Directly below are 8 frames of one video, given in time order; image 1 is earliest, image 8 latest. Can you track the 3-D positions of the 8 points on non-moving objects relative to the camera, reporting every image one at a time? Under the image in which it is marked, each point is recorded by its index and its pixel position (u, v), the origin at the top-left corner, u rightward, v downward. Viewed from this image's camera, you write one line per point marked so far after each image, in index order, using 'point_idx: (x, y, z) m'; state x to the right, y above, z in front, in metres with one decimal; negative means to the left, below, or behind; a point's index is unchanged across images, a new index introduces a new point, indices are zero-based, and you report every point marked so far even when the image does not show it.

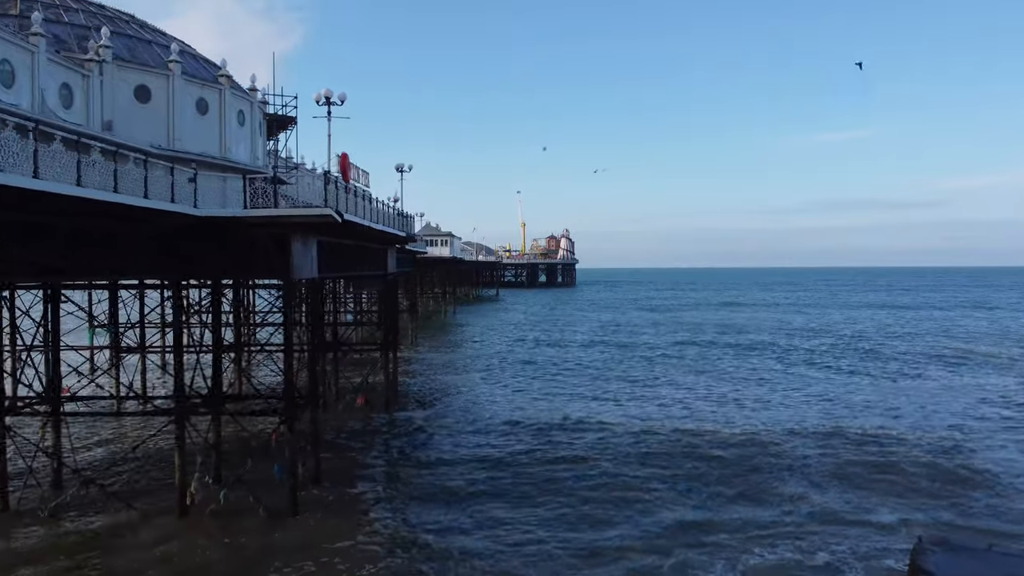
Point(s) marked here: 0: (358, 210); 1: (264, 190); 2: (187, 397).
0: (-3.6, +1.8, +17.6) m
1: (-4.2, +1.7, +12.2) m
2: (-5.6, -1.9, +12.5) m
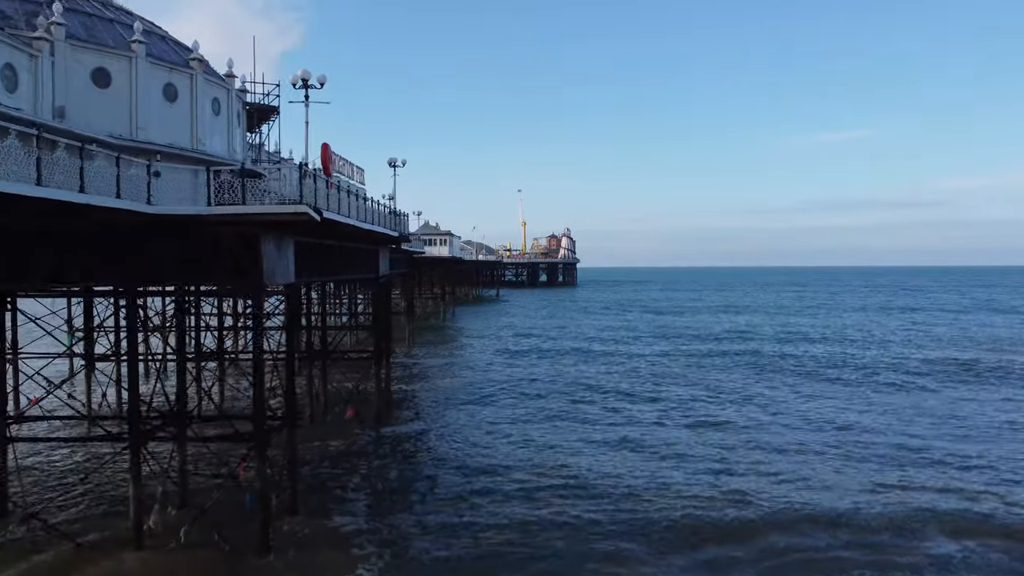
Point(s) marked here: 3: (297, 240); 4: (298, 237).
0: (-3.6, +1.7, +16.1) m
1: (-4.2, +1.5, +10.7) m
2: (-5.6, -2.0, +11.1) m
3: (-3.7, +0.8, +12.4) m
4: (-3.7, +0.9, +12.3) m
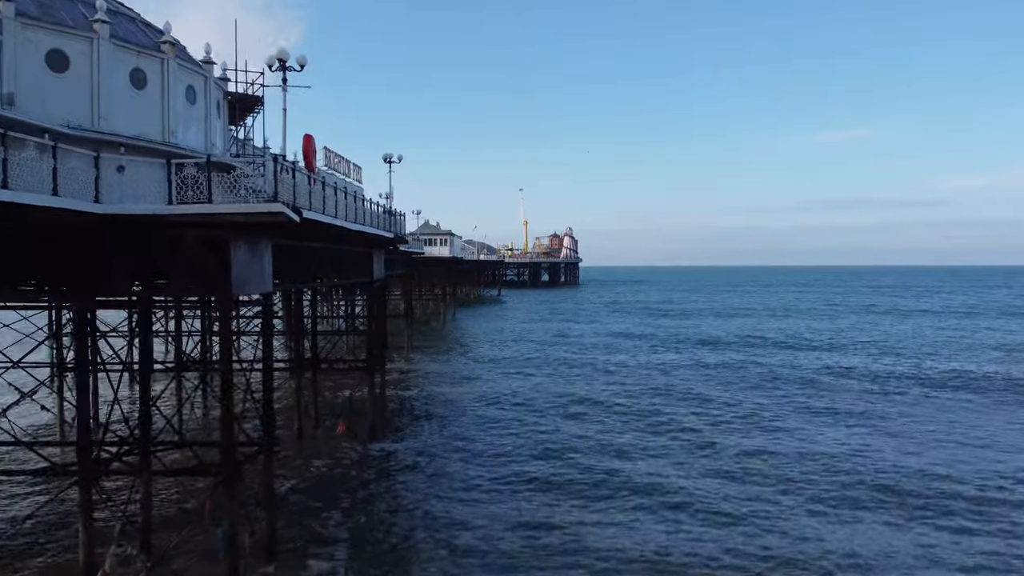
0: (-3.5, +1.6, +14.7) m
1: (-4.1, +1.4, +9.3) m
2: (-5.5, -2.1, +9.7) m
3: (-3.6, +0.7, +11.0) m
4: (-3.6, +0.7, +10.9) m
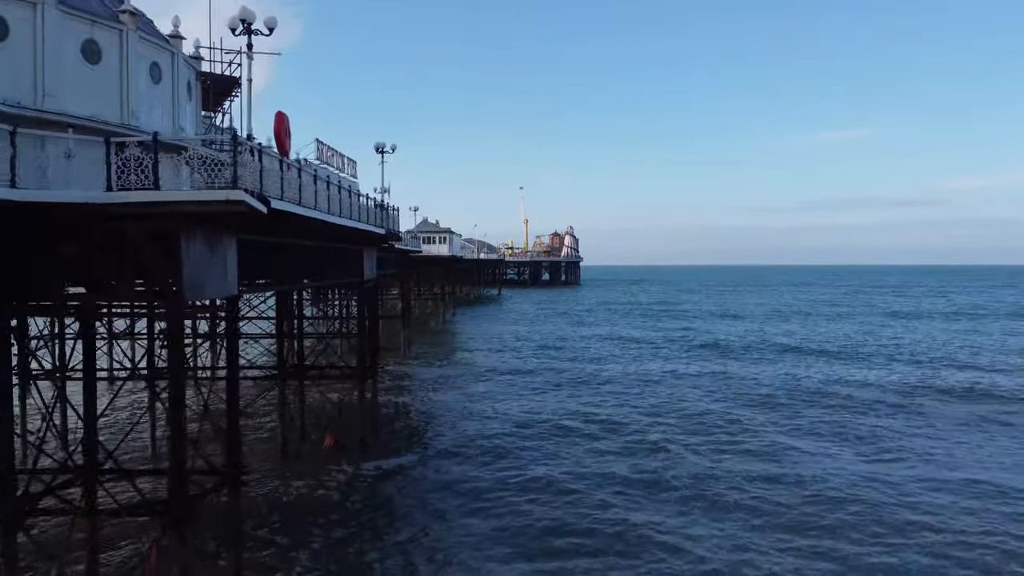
0: (-3.4, +1.6, +13.2) m
1: (-4.0, +1.4, +7.8) m
2: (-5.5, -2.1, +8.2) m
3: (-3.6, +0.7, +9.5) m
4: (-3.5, +0.7, +9.4) m
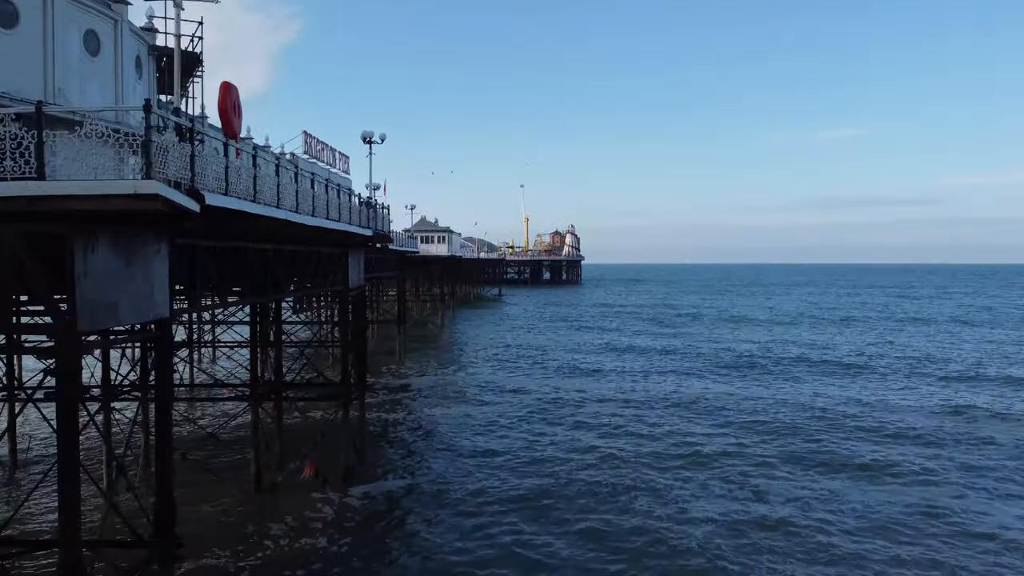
0: (-3.3, +1.4, +11.2) m
1: (-3.9, +1.2, +5.8) m
2: (-5.4, -2.3, +6.2) m
3: (-3.5, +0.5, +7.4) m
4: (-3.4, +0.5, +7.3) m
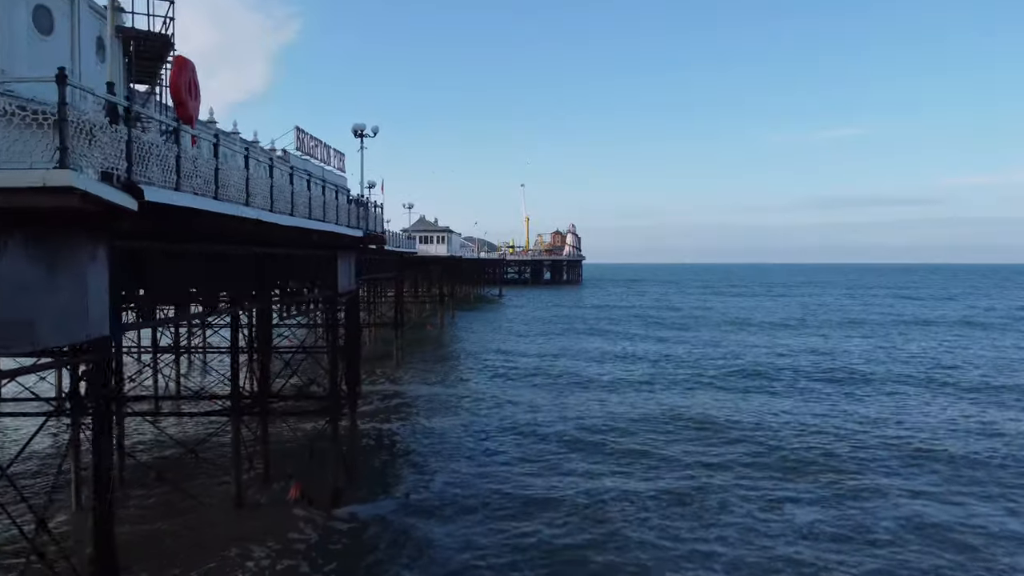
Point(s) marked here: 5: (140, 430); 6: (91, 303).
0: (-3.3, +1.3, +10.0) m
1: (-3.9, +1.1, +4.7) m
2: (-5.3, -2.5, +5.0) m
3: (-3.4, +0.4, +6.3) m
4: (-3.3, +0.4, +6.2) m
5: (-8.3, -3.2, +16.2) m
6: (-3.3, -0.1, +5.7) m
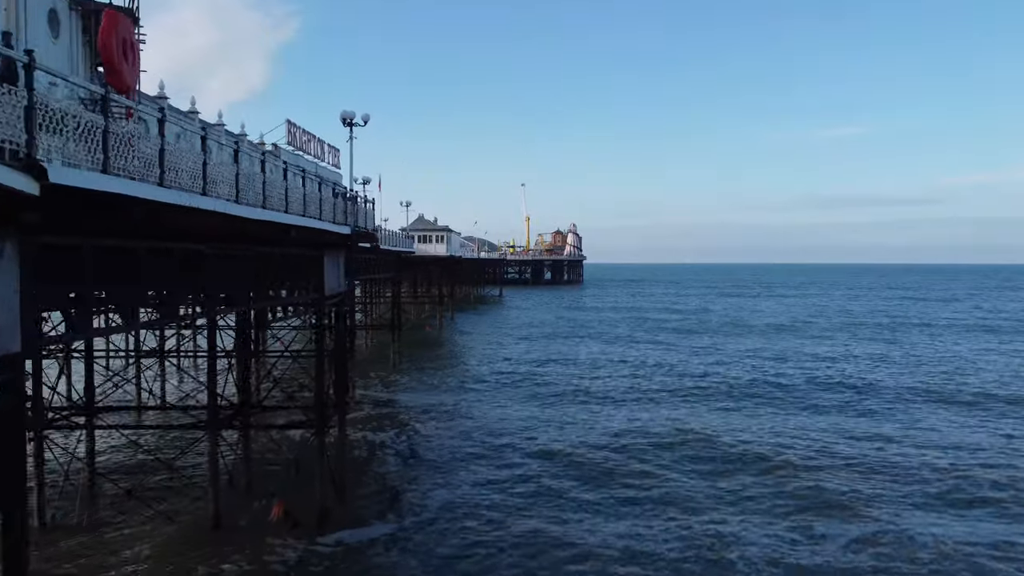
0: (-3.2, +1.2, +8.9) m
1: (-3.8, +1.0, +3.5) m
2: (-5.3, -2.5, +3.9) m
3: (-3.4, +0.3, +5.2) m
4: (-3.3, +0.4, +5.1) m
5: (-8.3, -3.2, +15.0) m
6: (-3.3, -0.2, +4.6) m
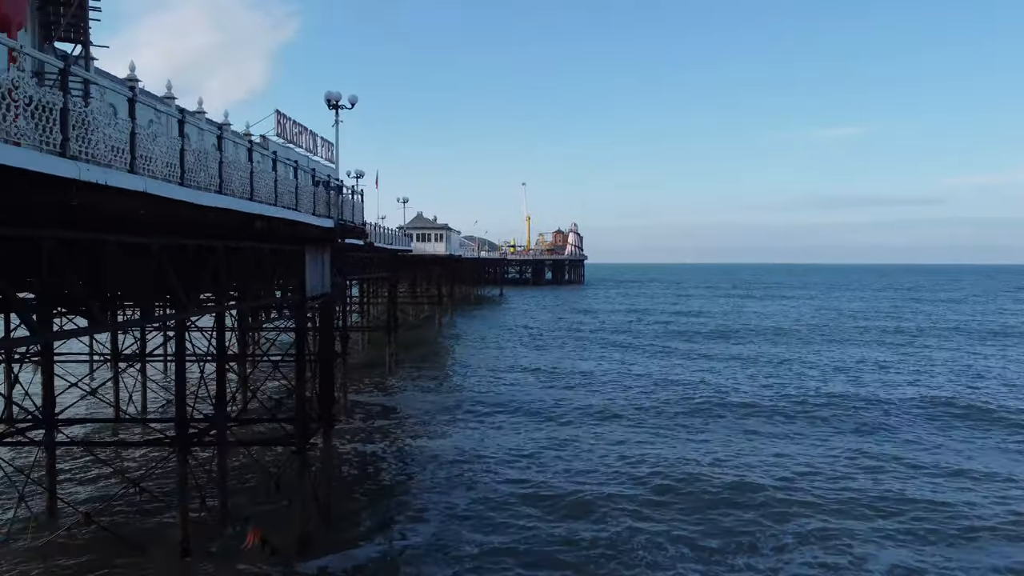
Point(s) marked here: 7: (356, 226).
0: (-3.2, +1.2, +7.6) m
1: (-3.8, +1.0, +2.2) m
2: (-5.2, -2.5, +2.6) m
3: (-3.3, +0.3, +3.8) m
4: (-3.3, +0.4, +3.7) m
5: (-8.2, -3.2, +13.7) m
6: (-3.3, -0.2, +3.3) m
7: (-2.9, +1.1, +13.5) m
